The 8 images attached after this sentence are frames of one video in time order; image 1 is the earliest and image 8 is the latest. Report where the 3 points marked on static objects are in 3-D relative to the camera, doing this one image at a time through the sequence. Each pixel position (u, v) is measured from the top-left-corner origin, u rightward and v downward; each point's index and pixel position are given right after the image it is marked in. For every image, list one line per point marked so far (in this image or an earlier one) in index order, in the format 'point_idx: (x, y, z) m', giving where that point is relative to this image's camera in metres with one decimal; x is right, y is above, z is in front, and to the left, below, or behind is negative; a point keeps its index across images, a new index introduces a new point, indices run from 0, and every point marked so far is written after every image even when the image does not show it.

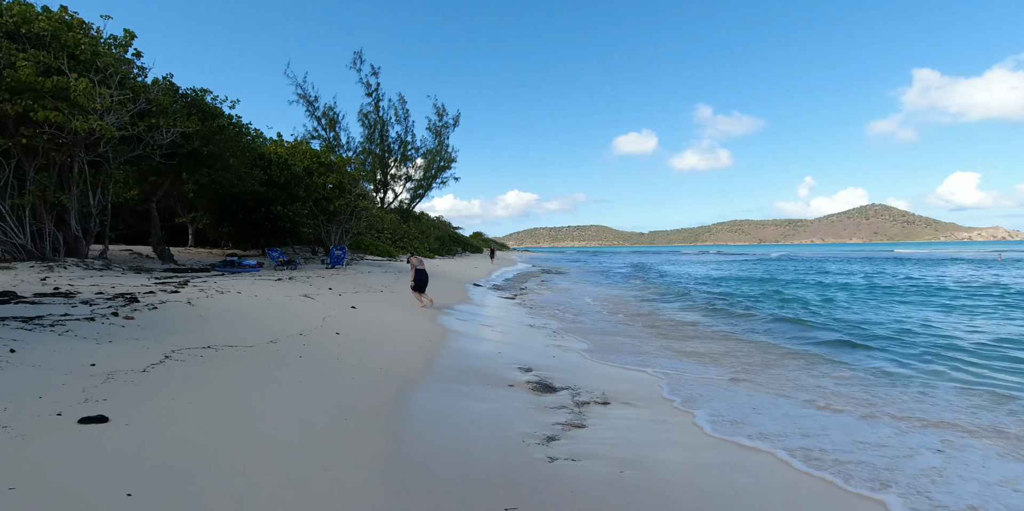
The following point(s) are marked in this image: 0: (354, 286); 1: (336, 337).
0: (-3.6, -0.7, +10.0) m
1: (-2.1, -1.0, +5.3) m
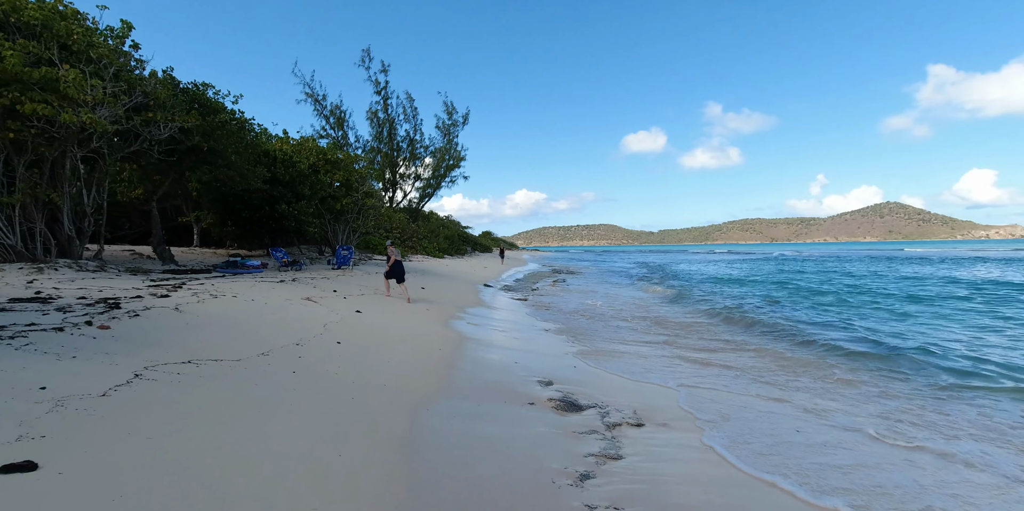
0: (-3.3, -0.7, +9.6) m
1: (-1.9, -1.0, +4.8) m
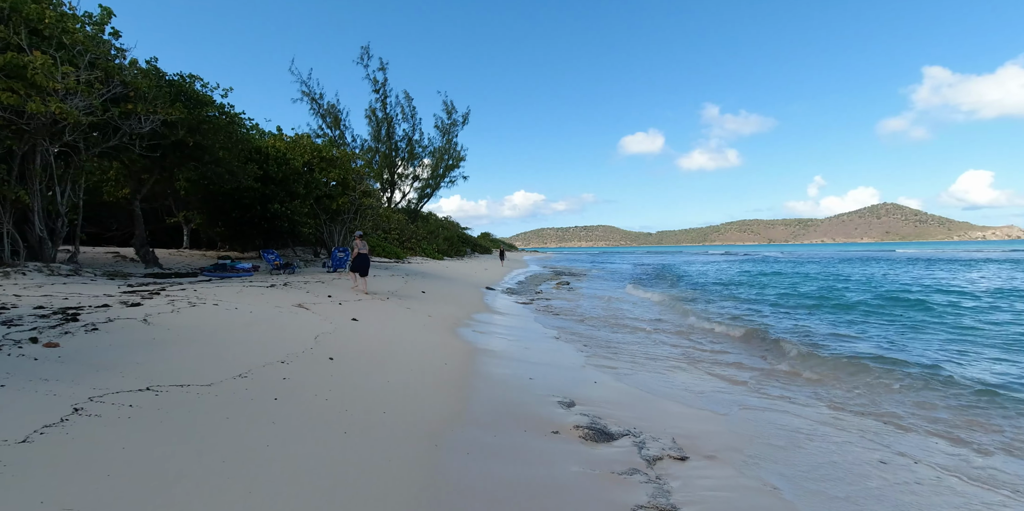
0: (-3.2, -0.7, +8.9) m
1: (-1.8, -1.0, +4.2) m
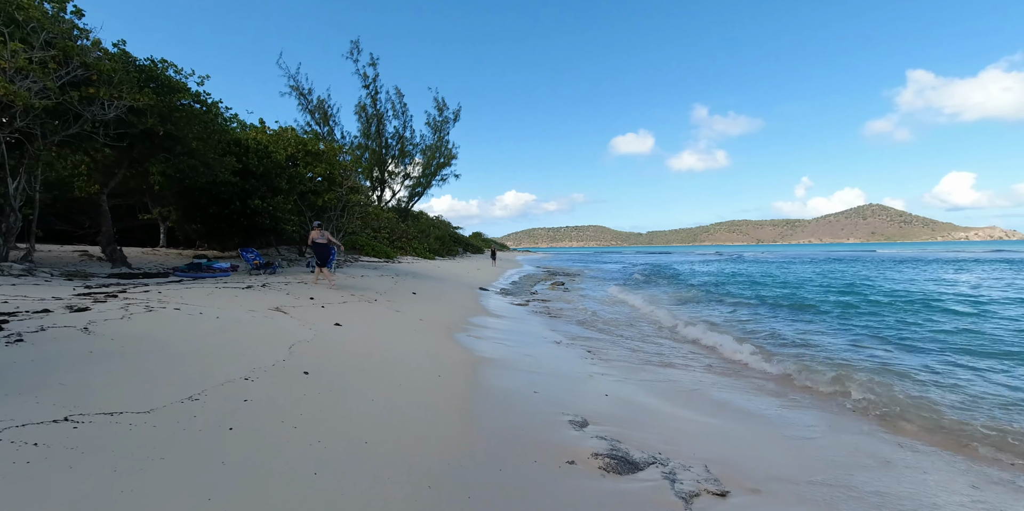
0: (-3.2, -0.7, +8.3) m
1: (-1.7, -1.0, +3.6) m
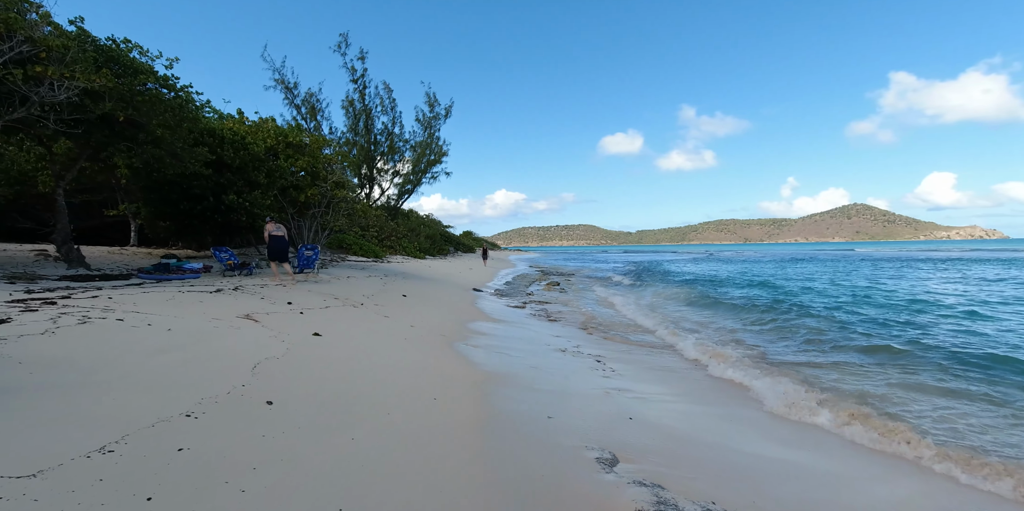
0: (-3.2, -0.7, +7.6) m
1: (-1.6, -1.0, +2.9) m
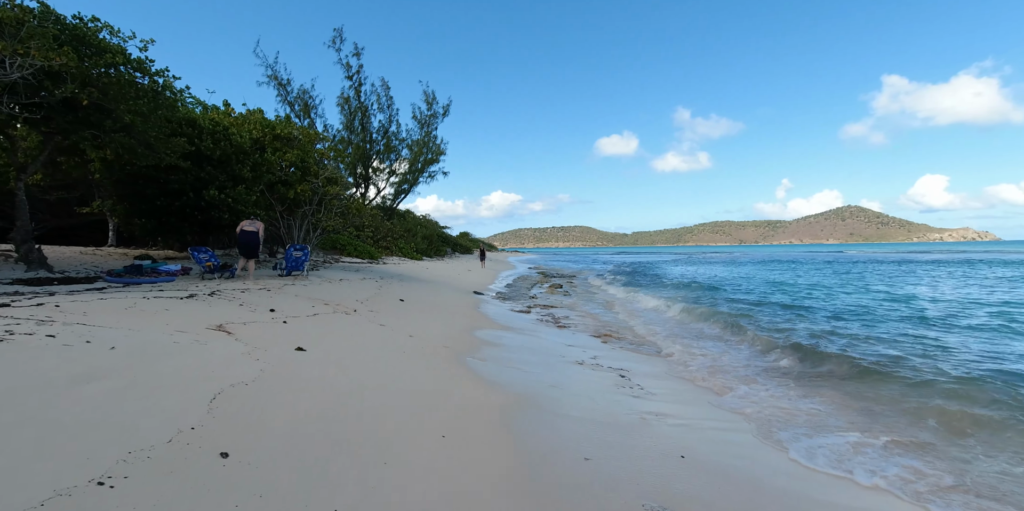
0: (-3.1, -0.7, +6.8) m
1: (-1.4, -1.0, +2.1) m
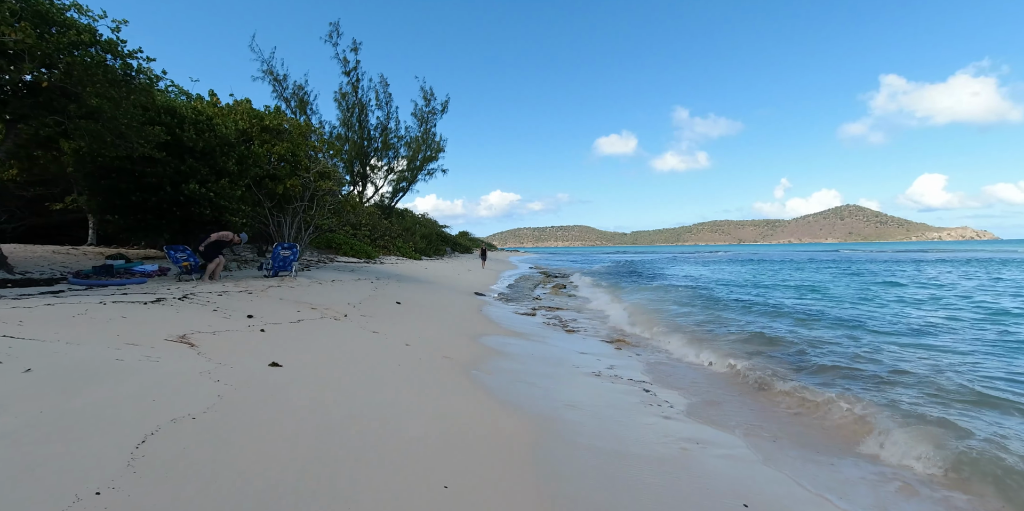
0: (-3.0, -0.7, +6.1) m
1: (-1.3, -1.0, +1.5) m
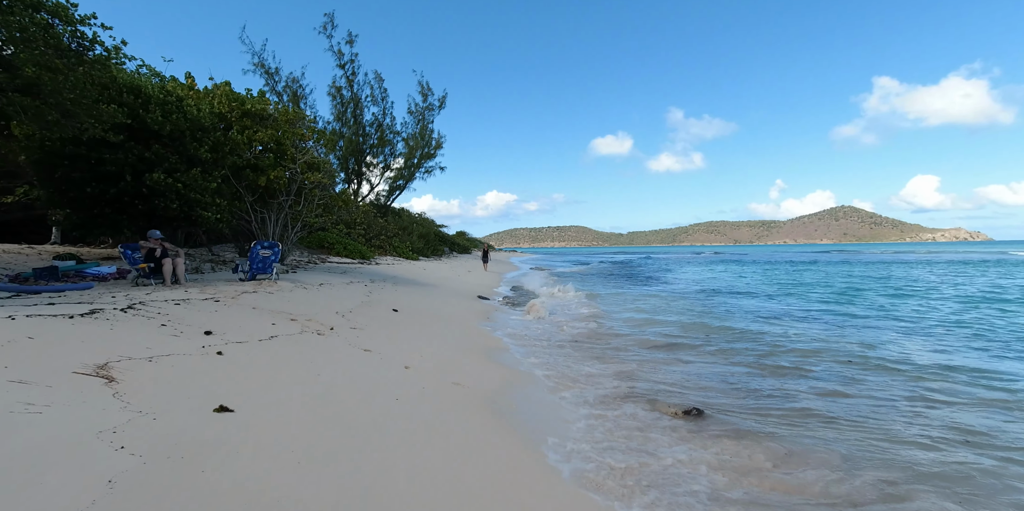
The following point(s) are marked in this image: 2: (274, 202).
0: (-2.8, -0.7, +5.1) m
1: (-1.0, -1.0, +0.4) m
2: (-5.2, +1.2, +9.6) m
